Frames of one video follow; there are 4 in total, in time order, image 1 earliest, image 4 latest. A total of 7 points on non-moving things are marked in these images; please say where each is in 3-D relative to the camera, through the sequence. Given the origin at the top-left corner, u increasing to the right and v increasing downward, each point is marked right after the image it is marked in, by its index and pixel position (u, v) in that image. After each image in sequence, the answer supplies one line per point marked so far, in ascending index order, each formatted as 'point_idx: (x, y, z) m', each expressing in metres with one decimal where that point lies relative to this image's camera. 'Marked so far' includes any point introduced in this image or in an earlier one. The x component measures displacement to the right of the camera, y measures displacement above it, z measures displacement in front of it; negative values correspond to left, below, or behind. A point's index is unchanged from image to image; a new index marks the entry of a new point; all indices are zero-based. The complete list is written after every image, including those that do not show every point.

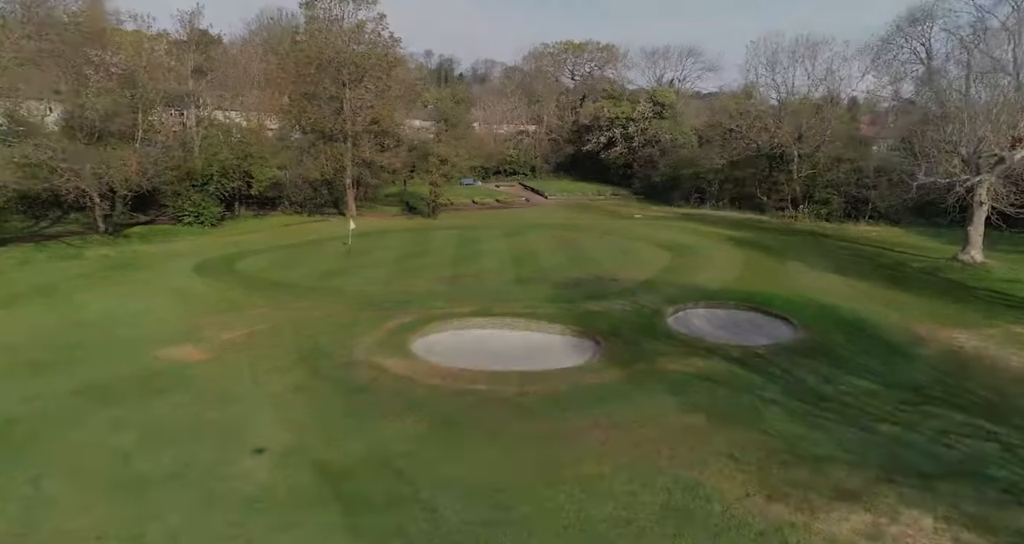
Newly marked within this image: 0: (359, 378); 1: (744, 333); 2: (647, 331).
0: (-3.6, -2.5, +15.4) m
1: (+6.9, -1.8, +19.7) m
2: (+3.8, -1.7, +18.9) m
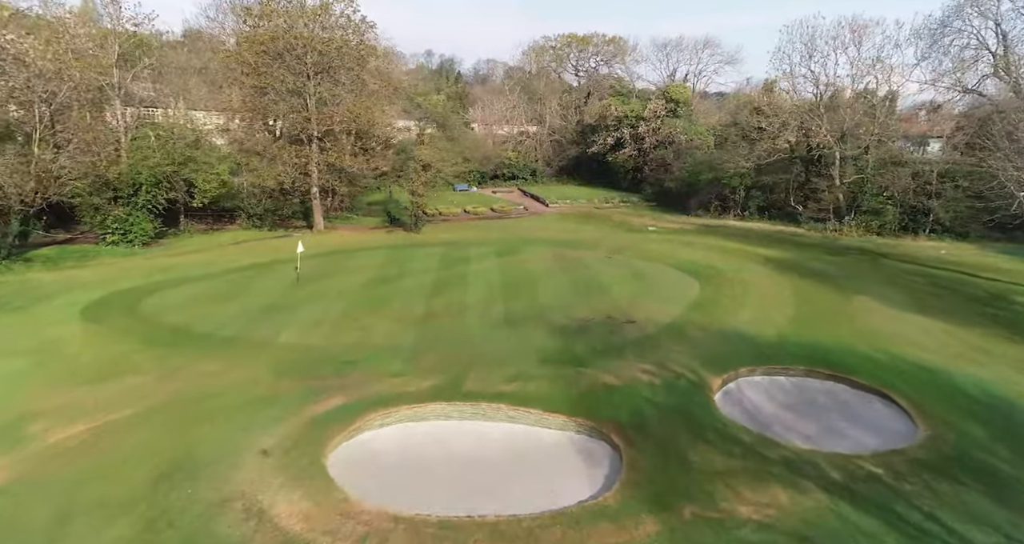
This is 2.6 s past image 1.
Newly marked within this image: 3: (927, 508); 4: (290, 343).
0: (-4.0, -3.7, +9.3) m
1: (+6.4, -3.0, +13.5) m
2: (+3.4, -2.9, +12.7) m
3: (+6.1, -3.5, +9.8) m
4: (-5.9, -1.9, +17.7) m
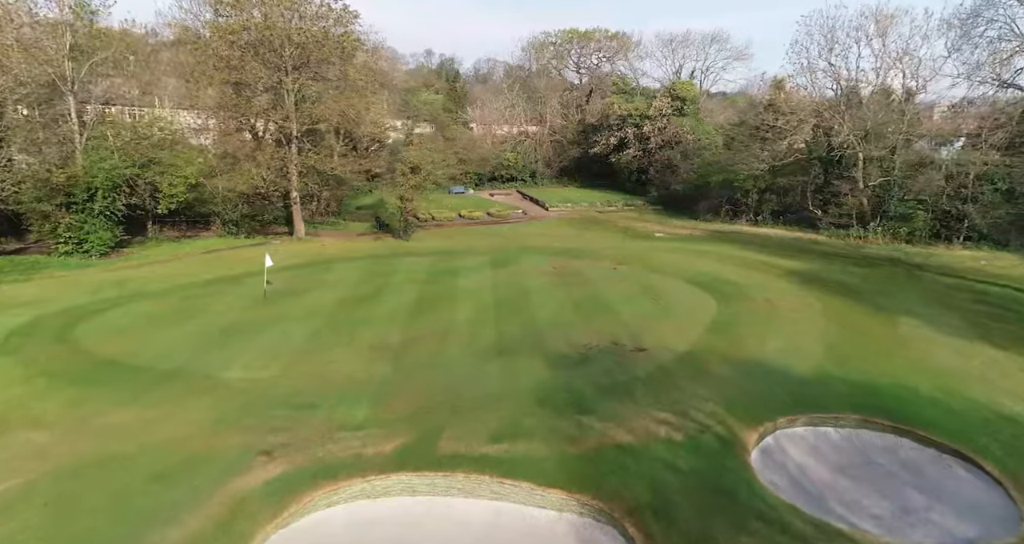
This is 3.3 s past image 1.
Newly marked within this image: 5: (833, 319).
0: (-4.3, -4.2, +6.5) m
1: (+6.2, -3.5, +10.7) m
2: (+3.2, -3.4, +9.9) m
3: (+5.9, -4.0, +6.9) m
4: (-6.2, -2.5, +14.9) m
5: (+9.3, -1.4, +19.1) m
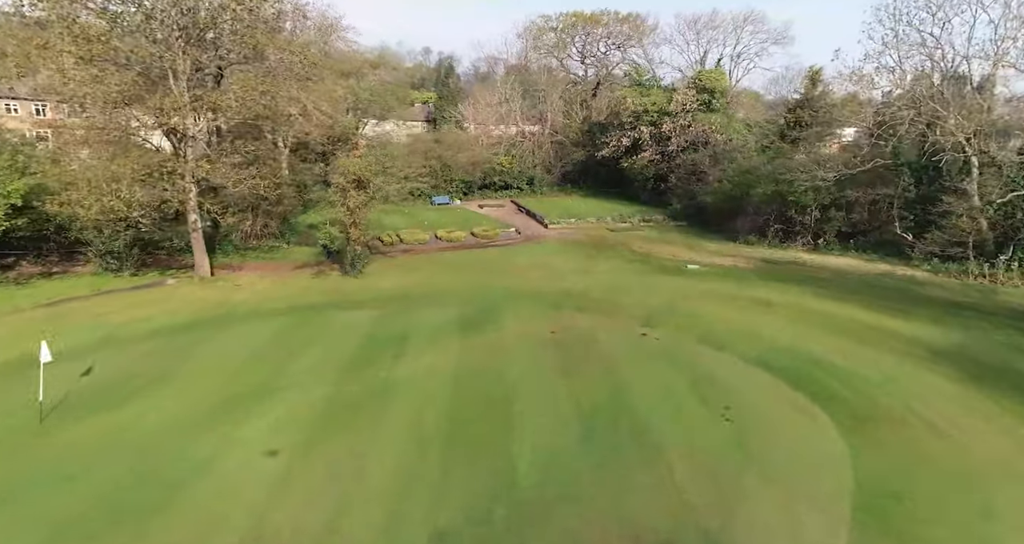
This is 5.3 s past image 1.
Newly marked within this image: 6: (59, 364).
0: (-5.0, -6.0, -3.0) m
1: (+5.5, -5.4, +1.2) m
2: (+2.4, -5.2, +0.3) m
3: (+5.1, -5.9, -2.6) m
4: (-6.9, -4.3, +5.4) m
5: (+8.6, -3.2, +9.6) m
6: (-11.9, -2.1, +16.7) m
